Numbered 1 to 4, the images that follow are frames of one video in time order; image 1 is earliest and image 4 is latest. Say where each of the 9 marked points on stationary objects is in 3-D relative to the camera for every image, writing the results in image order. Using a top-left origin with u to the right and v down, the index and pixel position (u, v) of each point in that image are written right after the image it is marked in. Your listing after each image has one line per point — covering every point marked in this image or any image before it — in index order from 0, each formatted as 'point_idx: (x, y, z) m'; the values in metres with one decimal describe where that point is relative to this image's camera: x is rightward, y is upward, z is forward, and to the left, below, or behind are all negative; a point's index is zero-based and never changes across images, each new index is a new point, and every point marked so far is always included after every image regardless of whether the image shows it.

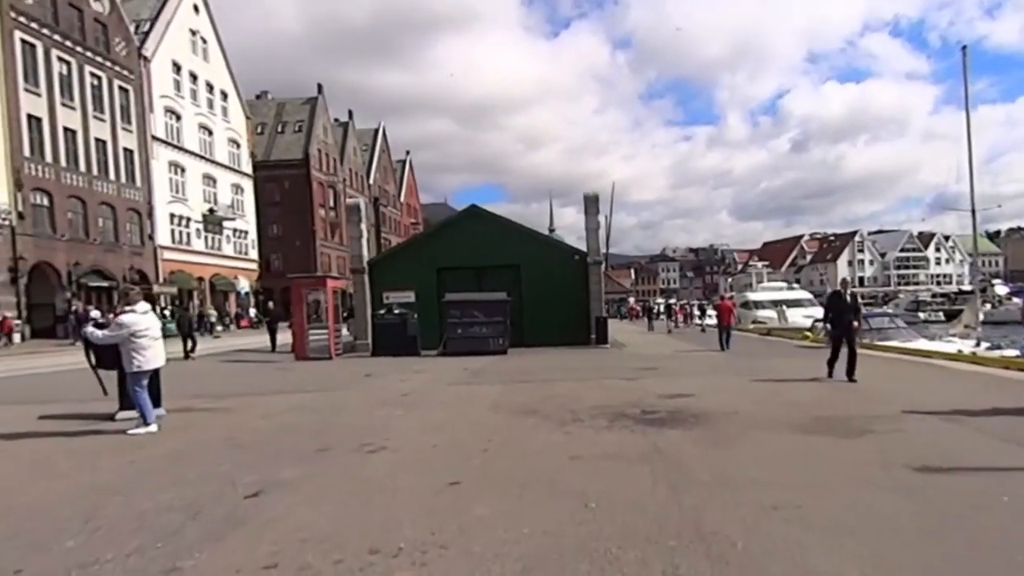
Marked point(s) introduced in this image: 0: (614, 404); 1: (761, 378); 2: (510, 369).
0: (+1.5, -1.8, +11.2) m
1: (+5.1, -1.9, +15.0) m
2: (0.0, -2.2, +19.4) m
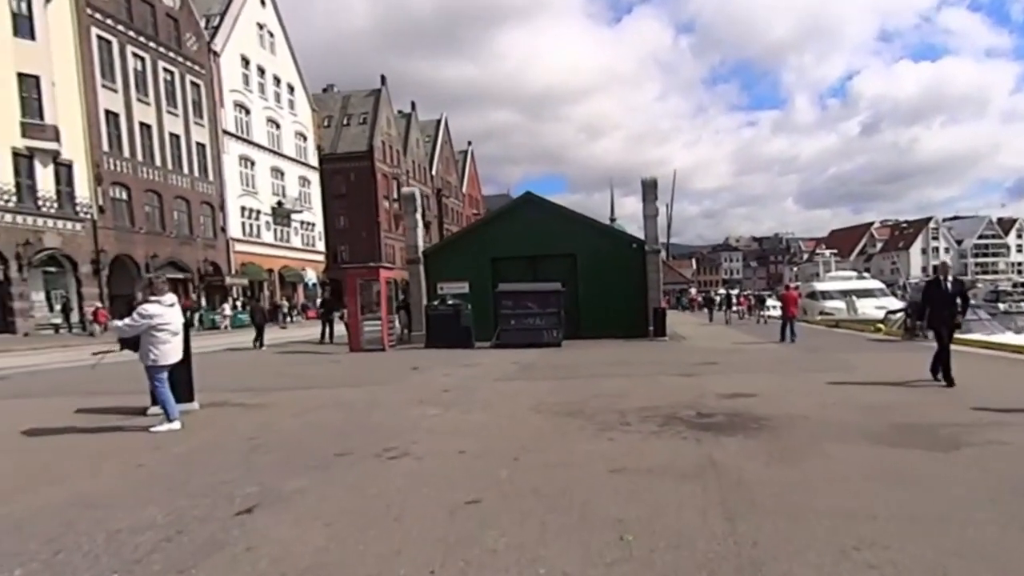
0: (+2.1, -1.6, +10.2) m
1: (+6.0, -1.7, +13.7) m
2: (+1.3, -1.9, +18.6) m
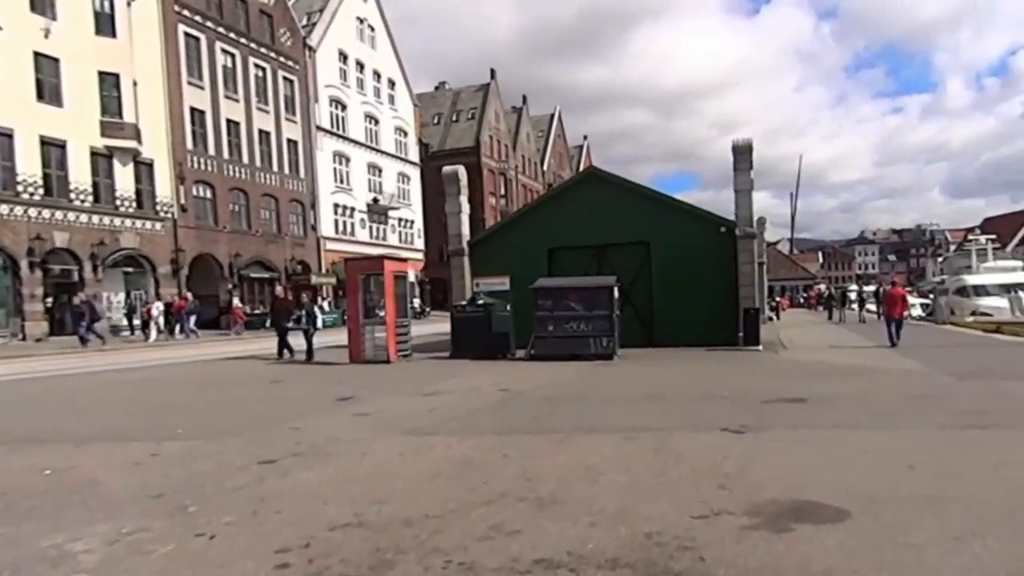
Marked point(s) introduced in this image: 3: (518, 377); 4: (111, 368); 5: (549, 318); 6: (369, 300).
0: (+0.5, -1.5, +4.0) m
1: (+4.8, -1.5, +6.9) m
2: (+1.0, -1.8, +12.4) m
3: (0.0, -1.8, +15.4) m
4: (-10.2, -2.0, +18.6) m
5: (+1.1, -0.8, +20.8) m
6: (-3.8, -0.3, +19.6) m
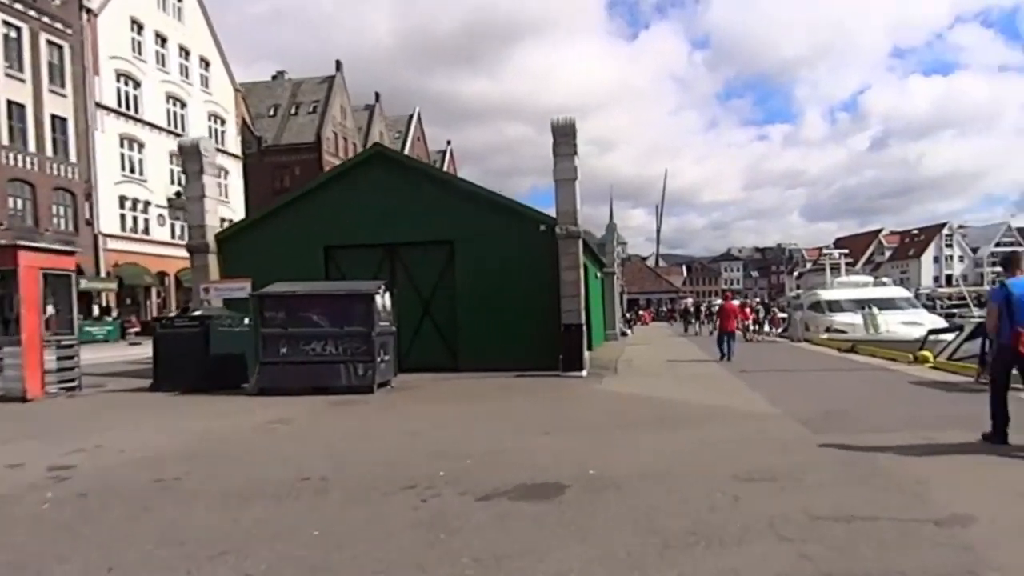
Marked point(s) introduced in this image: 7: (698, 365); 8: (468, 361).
0: (-2.4, -1.4, -1.3) m
1: (+1.4, -1.5, +2.2) m
2: (-3.2, -1.8, +7.1) m
3: (-4.6, -1.9, +9.9) m
4: (-15.2, -2.0, +11.4) m
5: (-4.4, -1.0, +15.4) m
6: (-9.1, -0.4, +13.5) m
7: (+4.7, -2.0, +17.7) m
8: (-1.1, -2.0, +20.1) m
